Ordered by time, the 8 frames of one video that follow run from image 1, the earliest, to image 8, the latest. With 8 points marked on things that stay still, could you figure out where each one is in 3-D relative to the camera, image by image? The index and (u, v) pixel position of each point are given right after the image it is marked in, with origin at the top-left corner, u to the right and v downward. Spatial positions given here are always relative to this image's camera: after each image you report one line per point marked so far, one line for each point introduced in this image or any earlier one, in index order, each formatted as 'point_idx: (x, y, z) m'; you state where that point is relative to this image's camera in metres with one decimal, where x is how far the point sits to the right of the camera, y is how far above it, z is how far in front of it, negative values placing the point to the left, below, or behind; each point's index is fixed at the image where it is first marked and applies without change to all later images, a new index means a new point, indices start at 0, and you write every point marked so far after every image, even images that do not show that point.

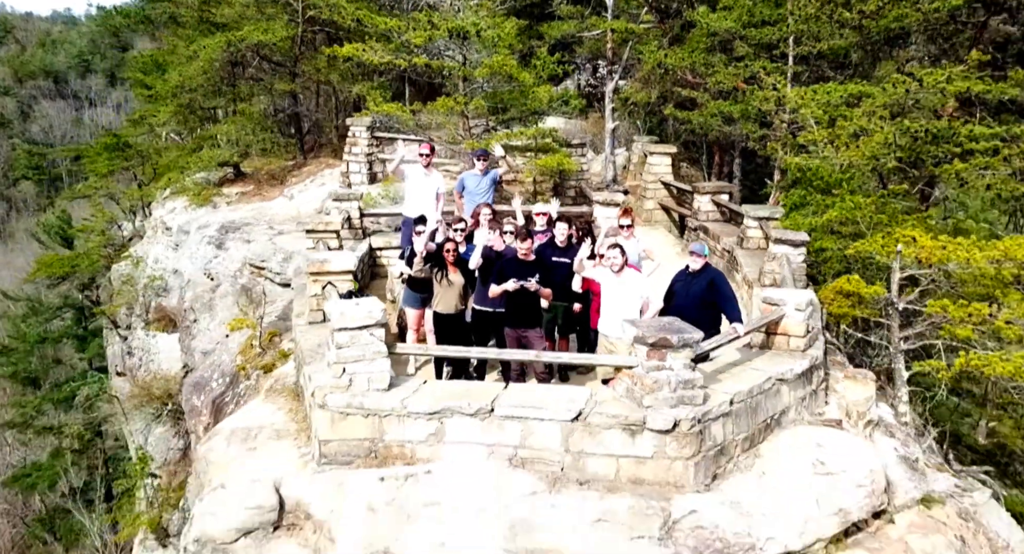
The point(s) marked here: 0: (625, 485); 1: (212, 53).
0: (+0.8, -1.5, +6.7) m
1: (-5.8, +4.4, +18.7) m
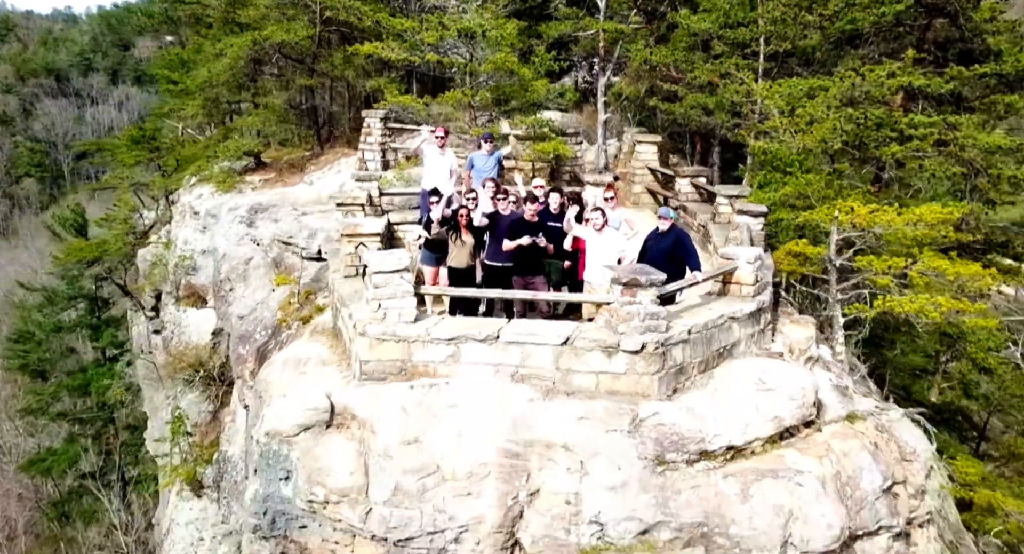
0: (+0.8, -1.0, +8.5) m
1: (-5.8, +4.8, +20.5) m
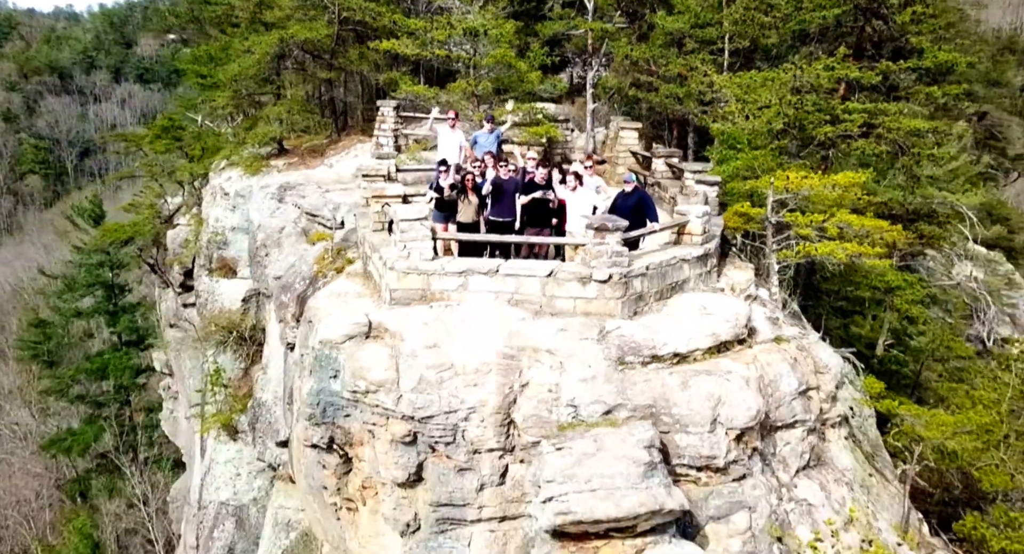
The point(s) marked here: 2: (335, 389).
0: (+0.8, -0.4, +11.0) m
1: (-5.8, +5.4, +23.0) m
2: (-2.0, -1.2, +10.9) m
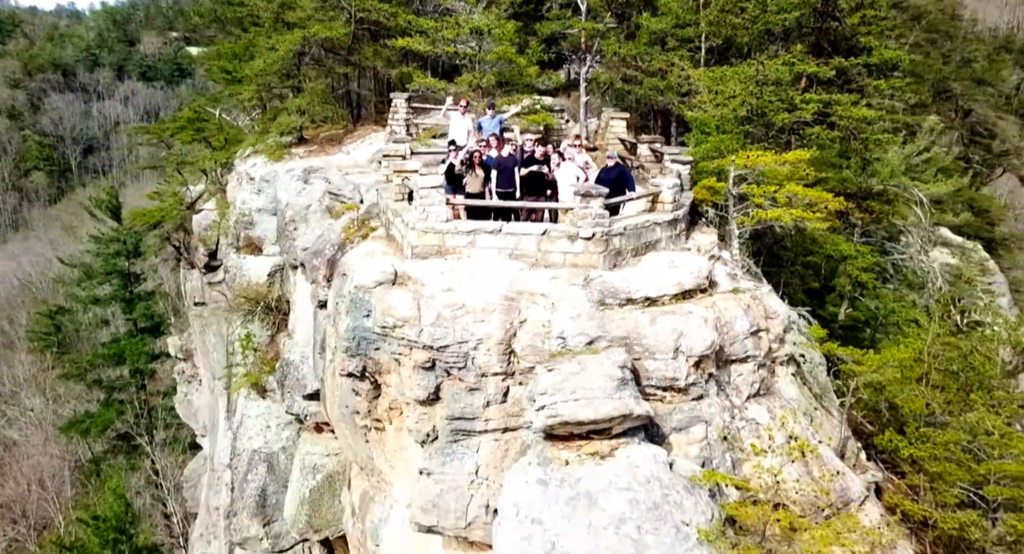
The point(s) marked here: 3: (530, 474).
0: (+0.8, +0.2, +13.3) m
1: (-5.8, +6.0, +25.3) m
2: (-2.0, -0.7, +13.2) m
3: (+0.2, -2.4, +11.7) m
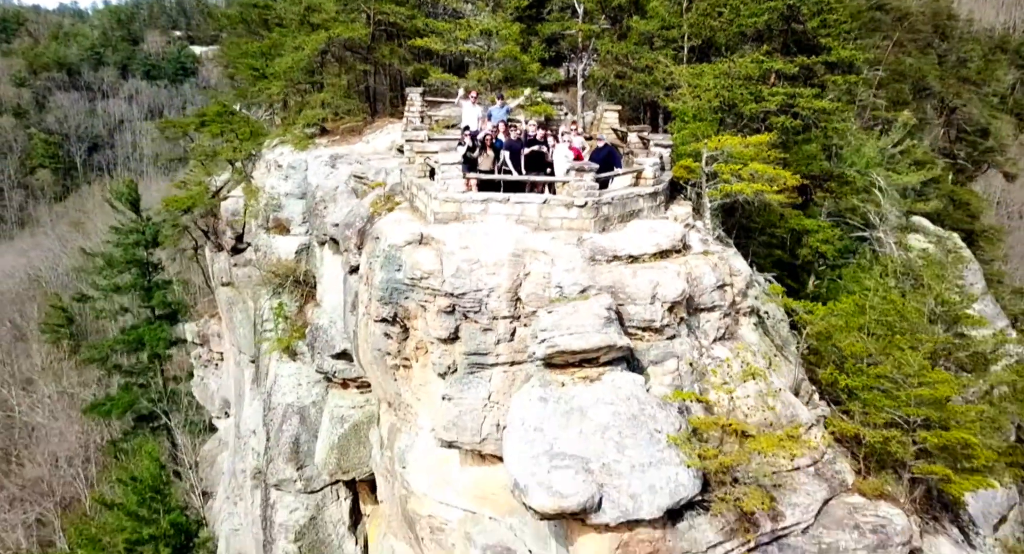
0: (+0.9, +0.8, +16.0) m
1: (-5.7, +6.7, +28.0) m
2: (-1.9, 0.0, +15.9) m
3: (+0.3, -1.7, +14.4) m
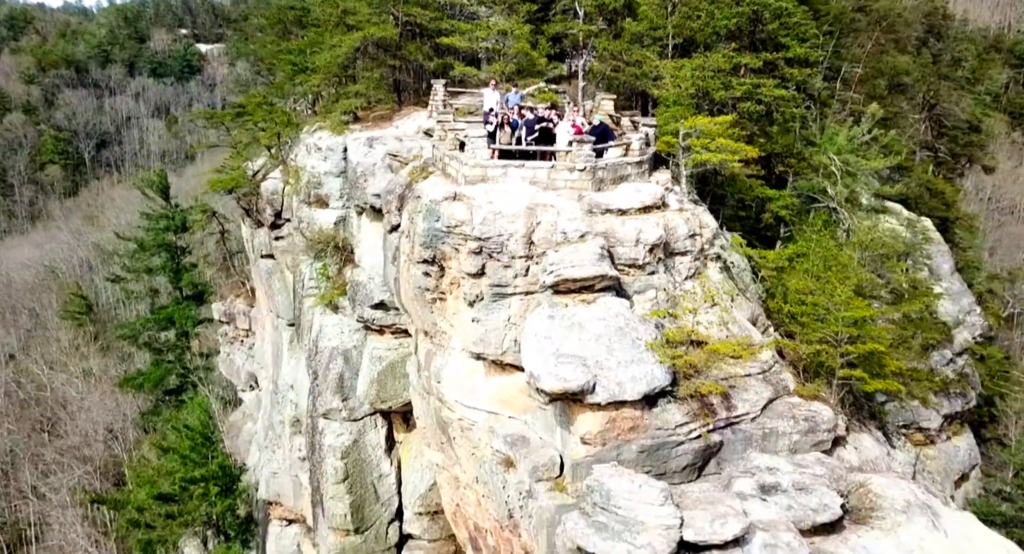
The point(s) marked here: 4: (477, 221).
0: (+1.2, +1.8, +20.3) m
1: (-5.3, +7.8, +32.3) m
2: (-1.6, +1.0, +20.2) m
3: (+0.6, -0.7, +18.7) m
4: (-0.7, +1.2, +19.7) m
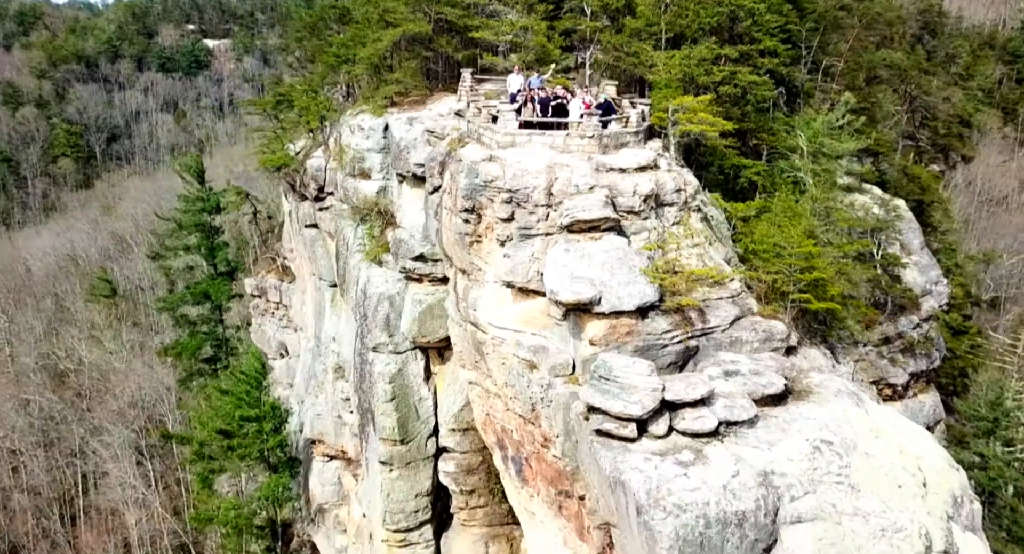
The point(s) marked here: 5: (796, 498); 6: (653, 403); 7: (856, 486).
0: (+1.8, +3.3, +25.7) m
1: (-4.7, +9.3, +37.7) m
2: (-1.0, +2.5, +25.6) m
3: (+1.2, +0.8, +24.1) m
4: (-0.1, +2.6, +25.1) m
5: (+5.6, -4.3, +19.0) m
6: (+2.9, -2.6, +19.9) m
7: (+6.9, -4.2, +19.4) m
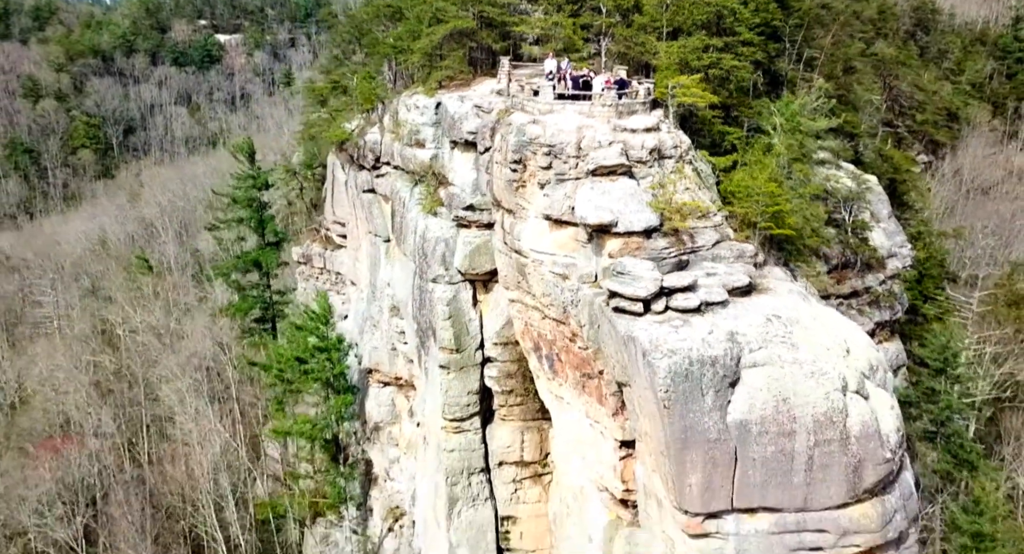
0: (+3.1, +5.6, +34.0) m
1: (-3.3, +11.6, +46.0) m
2: (+0.4, +4.8, +34.0) m
3: (+2.5, +3.0, +32.5) m
4: (+1.2, +4.9, +33.5) m
5: (+6.9, -2.1, +27.4) m
6: (+4.2, -0.3, +28.3) m
7: (+8.1, -1.9, +27.7) m
